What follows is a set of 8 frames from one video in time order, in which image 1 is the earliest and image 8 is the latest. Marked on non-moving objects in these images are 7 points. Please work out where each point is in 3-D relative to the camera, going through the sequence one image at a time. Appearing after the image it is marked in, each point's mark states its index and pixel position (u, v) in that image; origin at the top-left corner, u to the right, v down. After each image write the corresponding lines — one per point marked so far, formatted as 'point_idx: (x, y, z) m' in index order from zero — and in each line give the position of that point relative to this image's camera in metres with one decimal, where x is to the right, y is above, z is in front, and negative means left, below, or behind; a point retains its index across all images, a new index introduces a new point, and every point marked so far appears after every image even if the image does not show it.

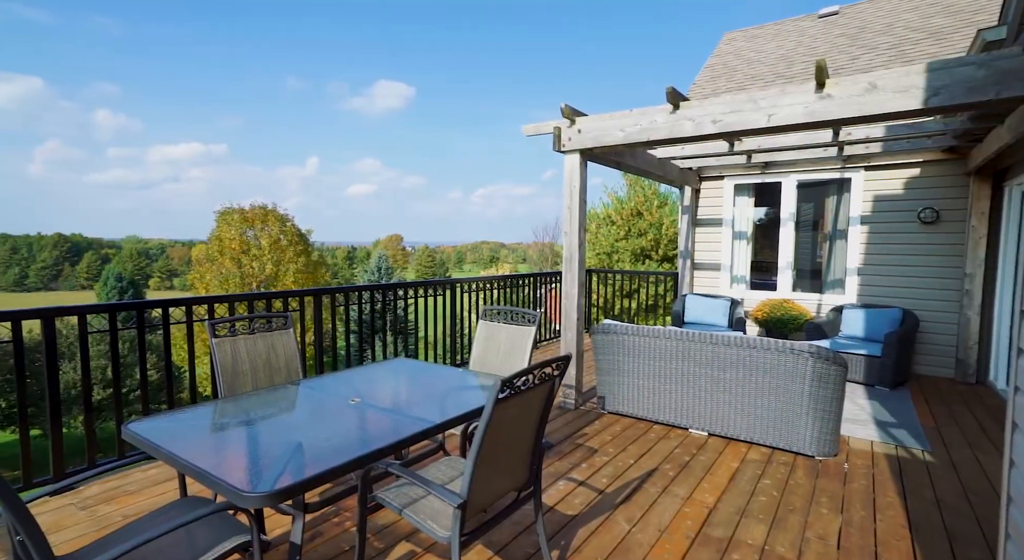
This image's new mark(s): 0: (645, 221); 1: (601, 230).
0: (+2.6, +1.1, +11.3) m
1: (+1.9, +1.0, +11.8) m
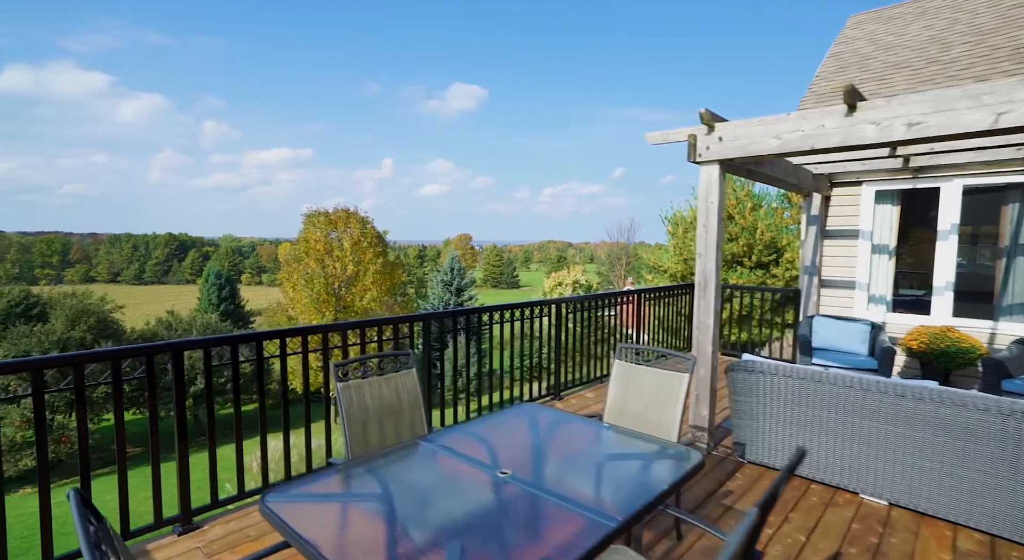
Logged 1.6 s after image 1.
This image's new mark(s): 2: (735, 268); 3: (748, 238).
0: (+4.2, +1.0, +10.6) m
1: (+3.5, +0.9, +11.2) m
2: (+4.1, +0.2, +10.6) m
3: (+4.3, +0.8, +10.5) m
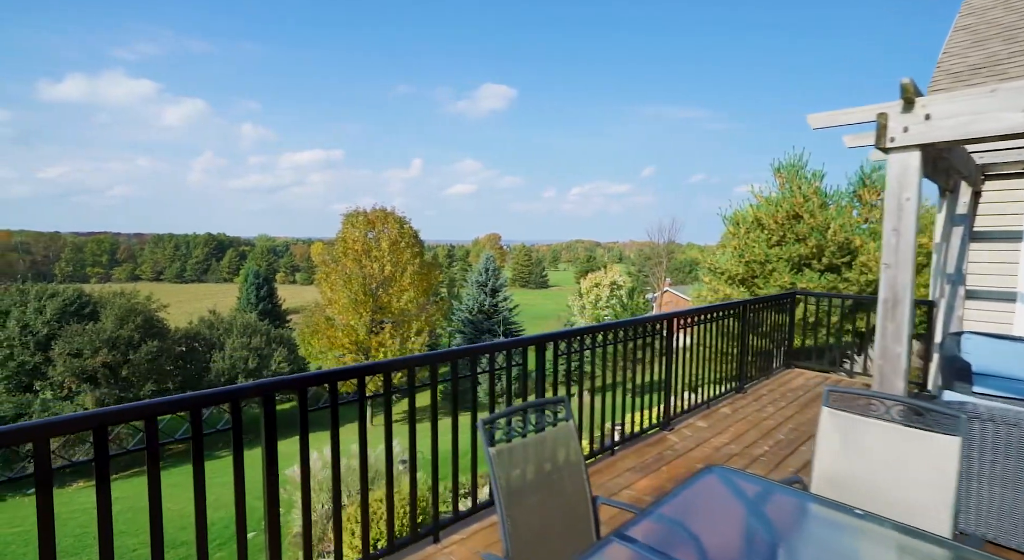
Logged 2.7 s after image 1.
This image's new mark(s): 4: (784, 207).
0: (+5.1, +0.9, +9.9) m
1: (+4.4, +0.8, +10.6) m
2: (+5.0, +0.2, +9.9) m
3: (+5.2, +0.7, +9.8) m
4: (+4.9, +1.3, +10.3) m
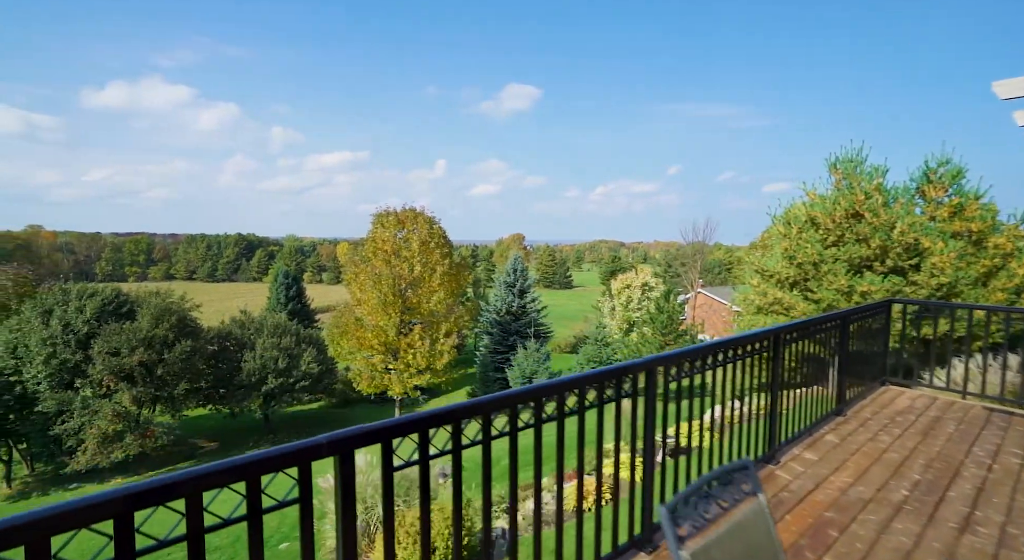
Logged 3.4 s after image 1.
0: (+5.7, +0.9, +9.3) m
1: (+5.1, +0.8, +10.0) m
2: (+5.6, +0.1, +9.3) m
3: (+5.8, +0.6, +9.2) m
4: (+5.5, +1.3, +9.7) m
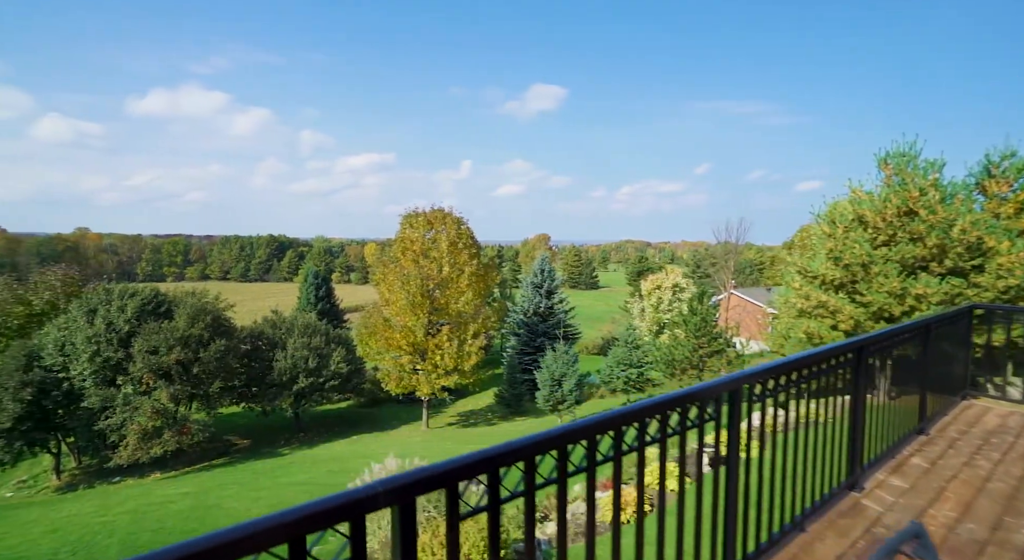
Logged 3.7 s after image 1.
0: (+6.2, +0.9, +8.8) m
1: (+5.6, +0.8, +9.5) m
2: (+6.1, +0.1, +8.8) m
3: (+6.3, +0.6, +8.6) m
4: (+6.1, +1.2, +9.2) m
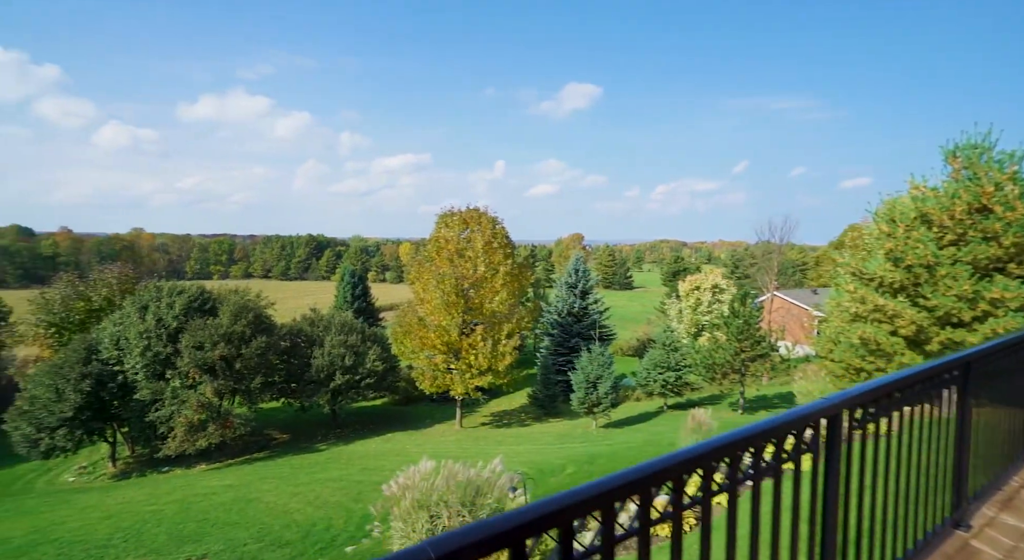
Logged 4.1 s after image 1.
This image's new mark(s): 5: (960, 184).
0: (+6.7, +0.8, +8.1) m
1: (+6.2, +0.7, +8.9) m
2: (+6.7, +0.1, +8.1) m
3: (+6.9, +0.6, +7.9) m
4: (+6.6, +1.2, +8.5) m
5: (+9.7, +2.2, +12.6) m
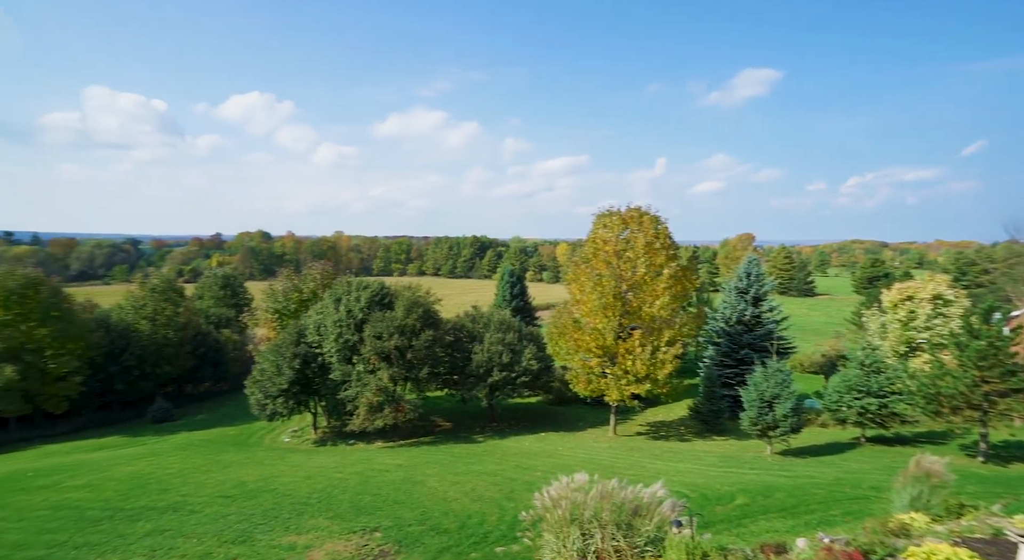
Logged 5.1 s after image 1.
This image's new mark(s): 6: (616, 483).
0: (+8.5, +0.6, +4.4) m
1: (+8.1, +0.5, +5.2) m
2: (+8.4, -0.1, +4.4) m
3: (+8.5, +0.4, +4.1) m
4: (+8.5, +1.0, +4.8) m
5: (+12.6, +1.9, +7.8) m
6: (+2.6, -5.2, +14.8) m
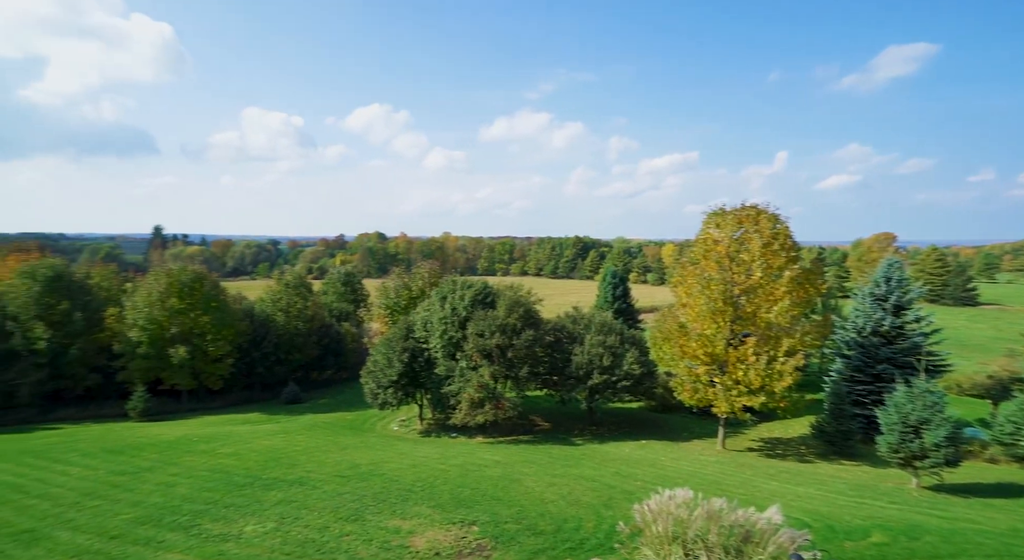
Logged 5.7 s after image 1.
0: (+8.8, +0.6, +1.1) m
1: (+8.6, +0.5, +2.0) m
2: (+8.7, -0.2, +1.1) m
3: (+8.8, +0.3, +0.8) m
4: (+8.9, +1.0, +1.5) m
5: (+13.5, +1.8, +3.8) m
6: (+4.8, -5.2, +12.3) m
